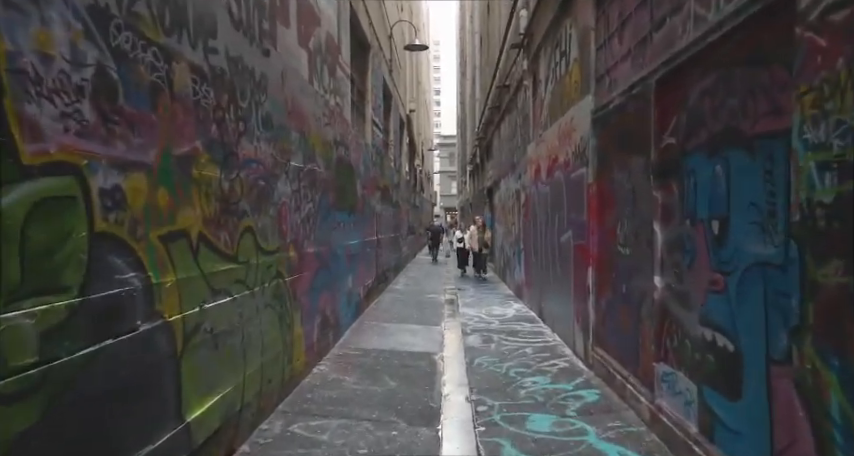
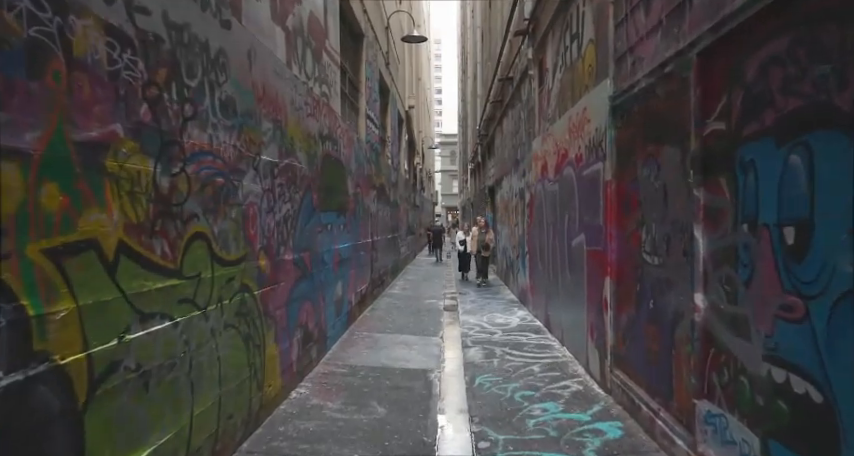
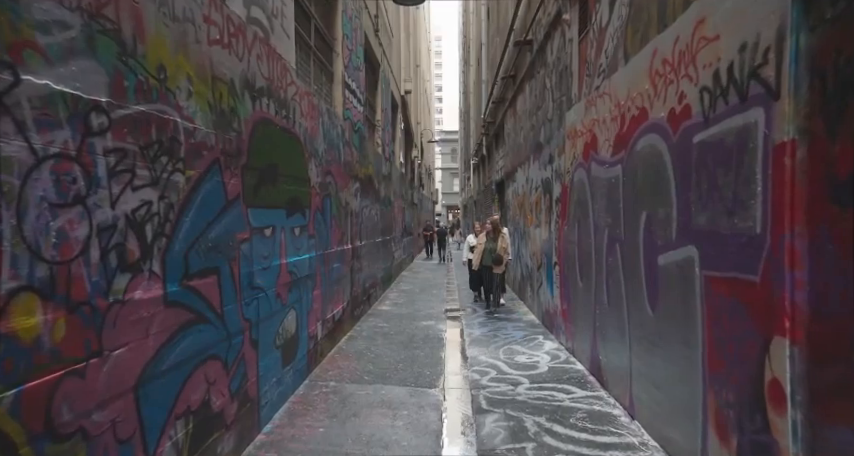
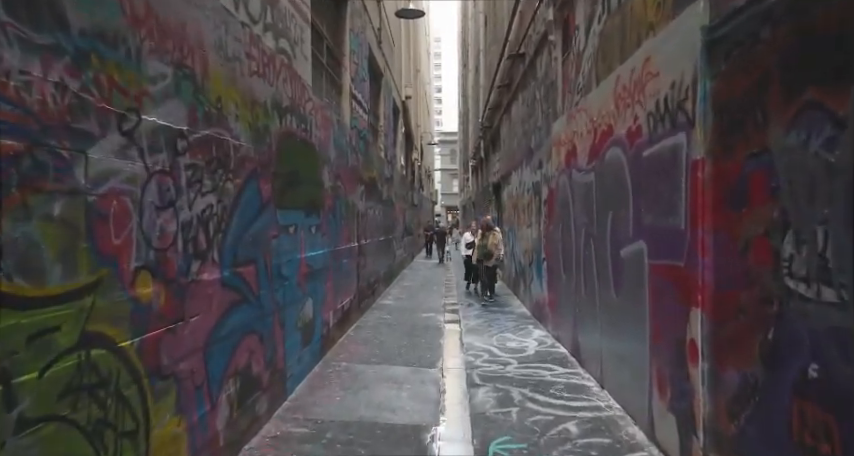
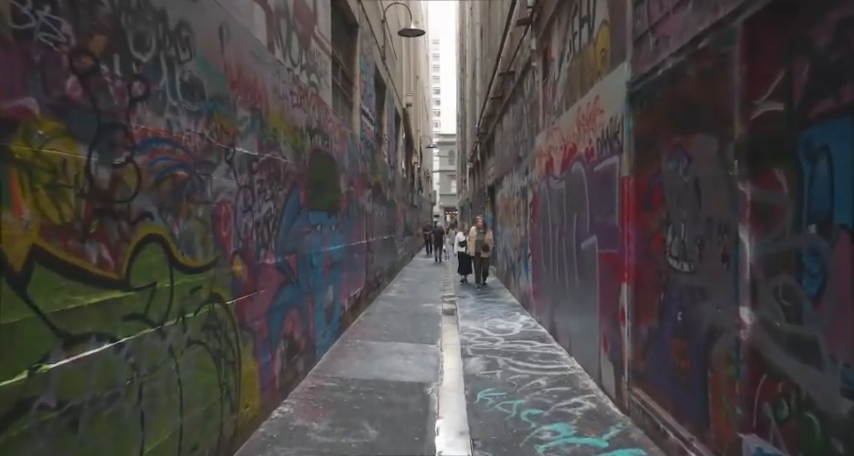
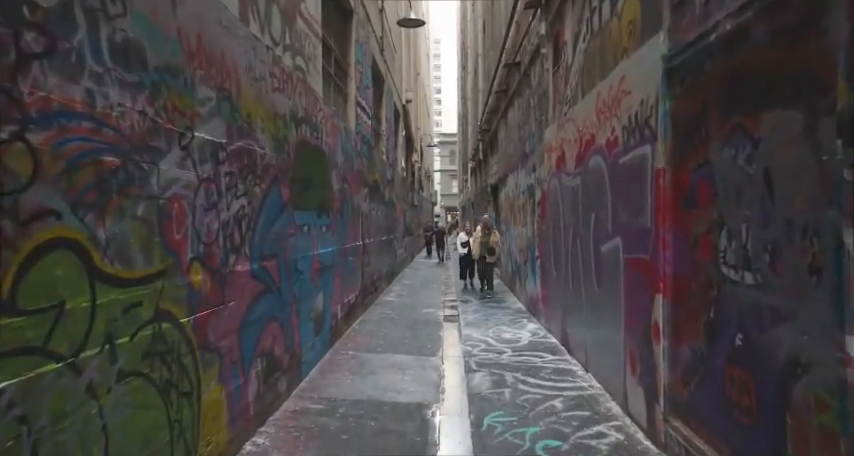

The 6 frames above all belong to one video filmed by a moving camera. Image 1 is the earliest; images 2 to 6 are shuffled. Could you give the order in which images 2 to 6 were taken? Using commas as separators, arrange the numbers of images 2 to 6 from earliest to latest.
2, 5, 6, 4, 3
